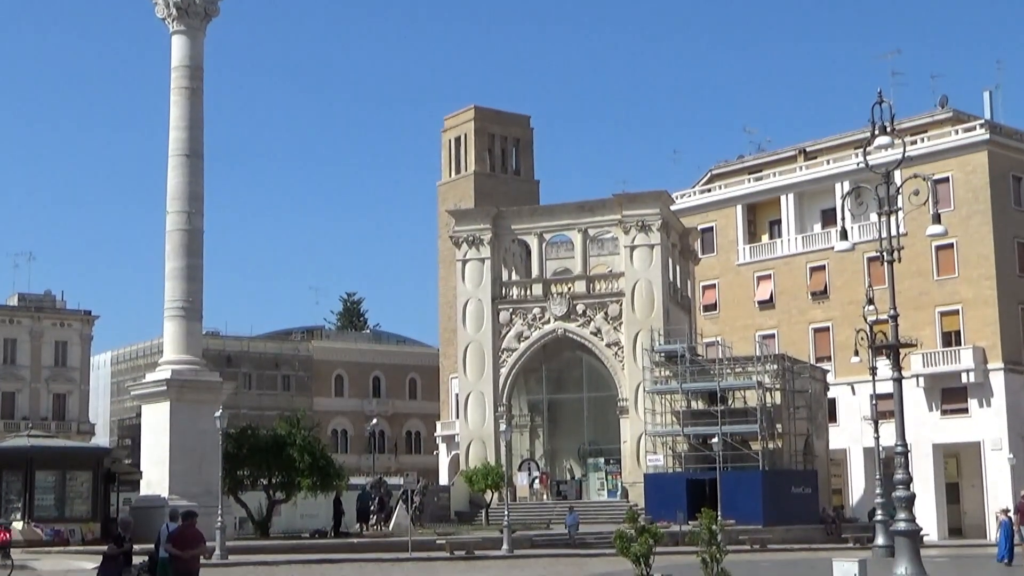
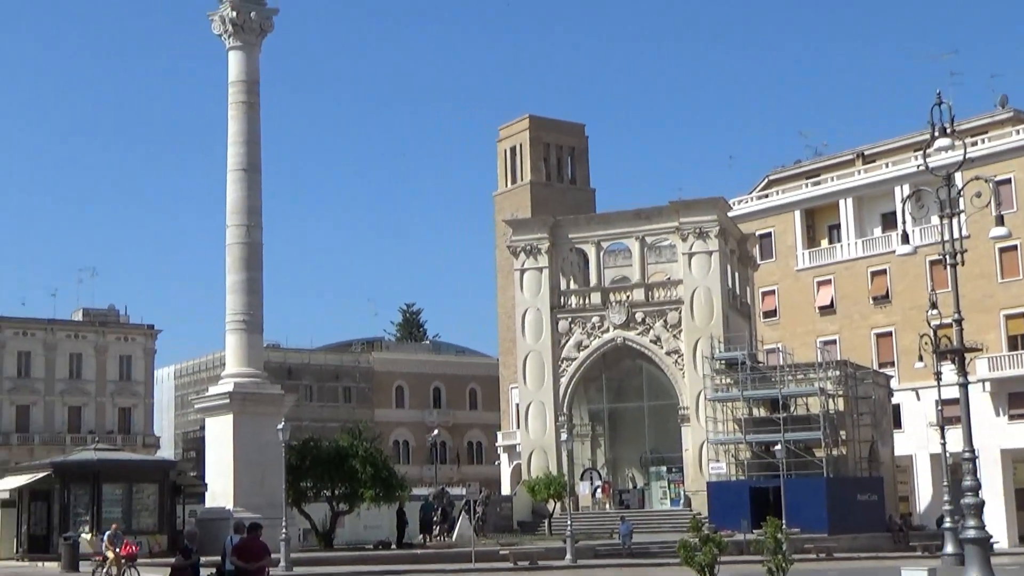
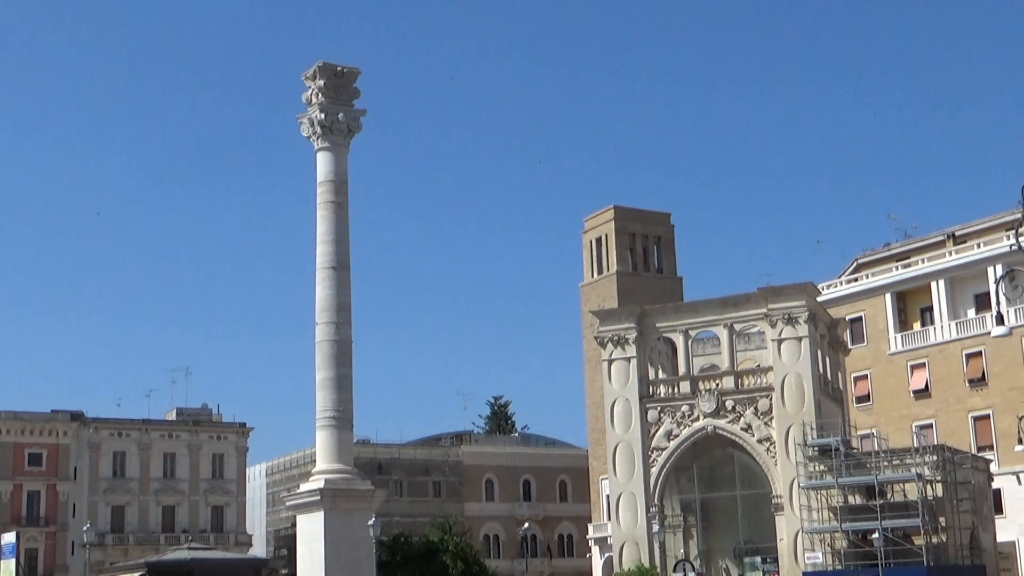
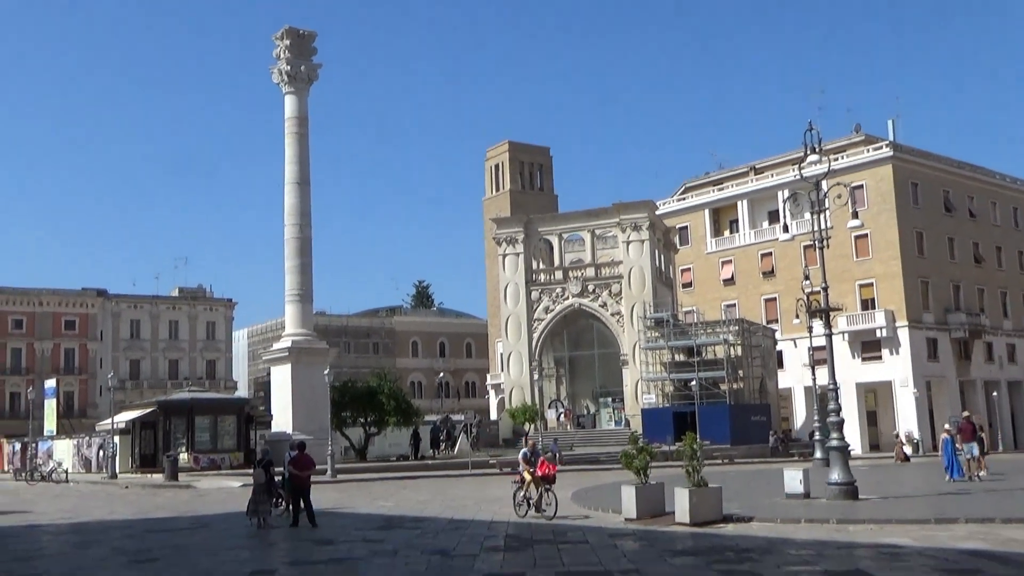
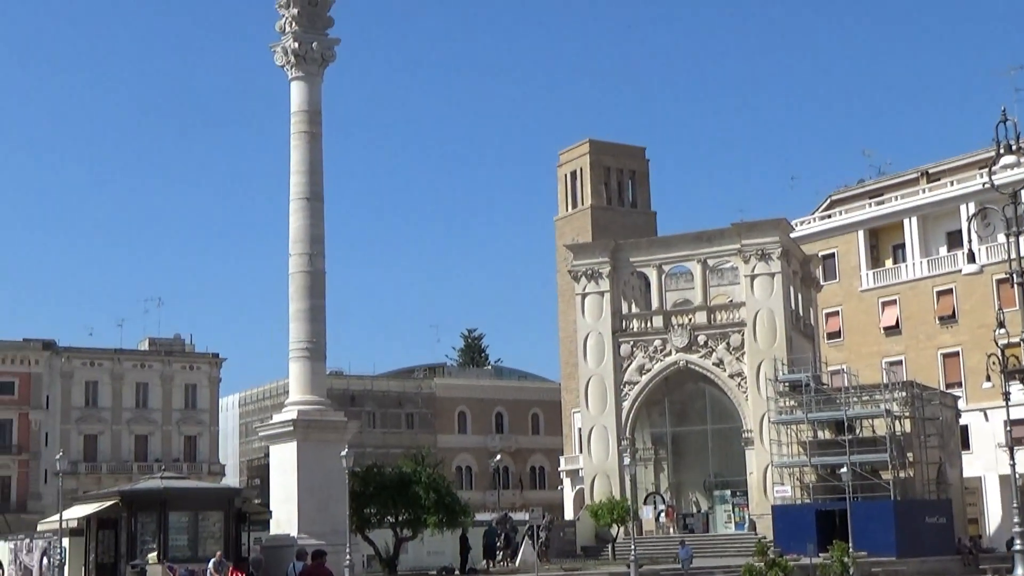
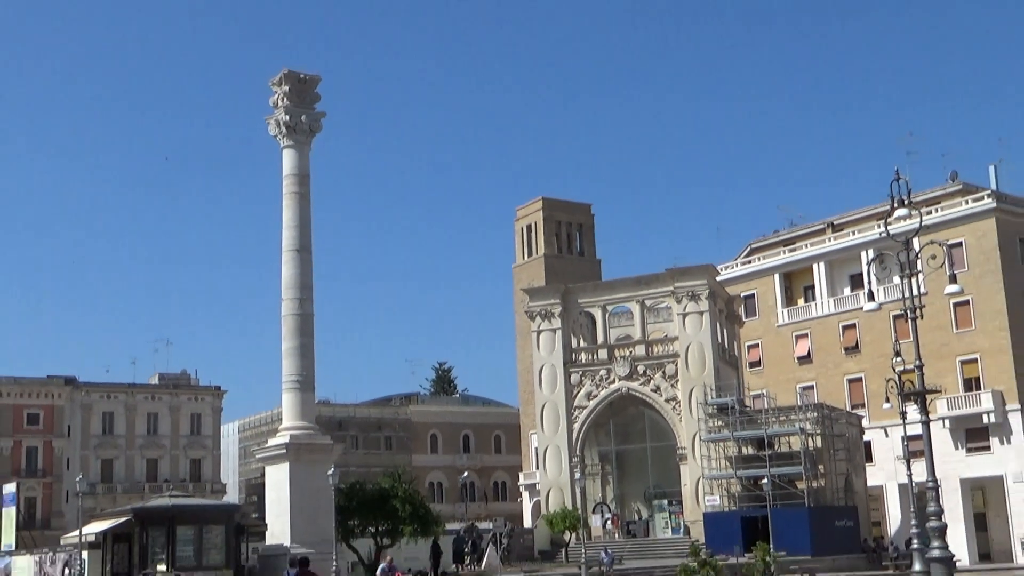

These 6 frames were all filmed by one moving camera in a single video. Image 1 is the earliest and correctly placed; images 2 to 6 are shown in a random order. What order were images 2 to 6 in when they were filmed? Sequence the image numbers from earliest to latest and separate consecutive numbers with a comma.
2, 5, 3, 6, 4
